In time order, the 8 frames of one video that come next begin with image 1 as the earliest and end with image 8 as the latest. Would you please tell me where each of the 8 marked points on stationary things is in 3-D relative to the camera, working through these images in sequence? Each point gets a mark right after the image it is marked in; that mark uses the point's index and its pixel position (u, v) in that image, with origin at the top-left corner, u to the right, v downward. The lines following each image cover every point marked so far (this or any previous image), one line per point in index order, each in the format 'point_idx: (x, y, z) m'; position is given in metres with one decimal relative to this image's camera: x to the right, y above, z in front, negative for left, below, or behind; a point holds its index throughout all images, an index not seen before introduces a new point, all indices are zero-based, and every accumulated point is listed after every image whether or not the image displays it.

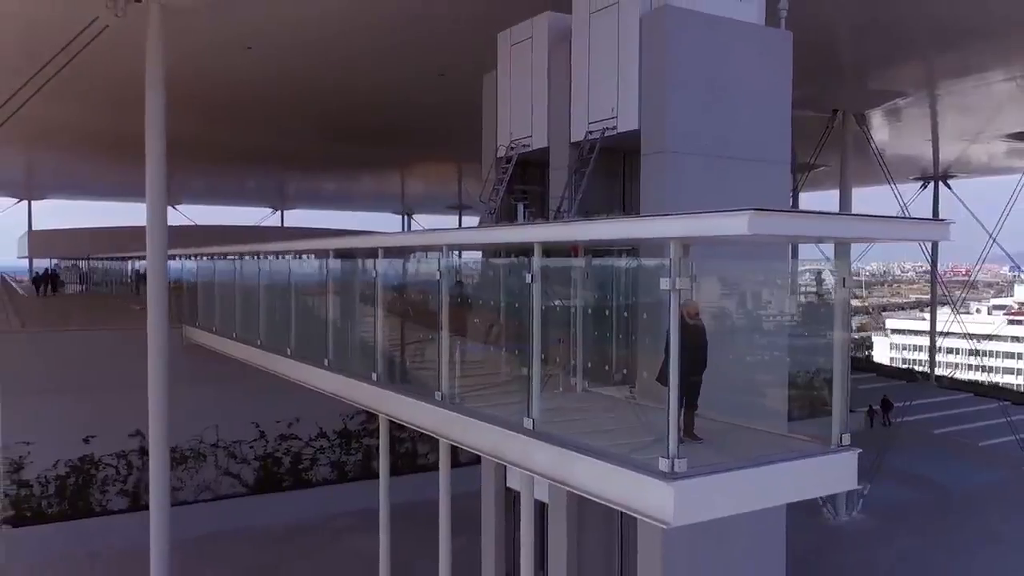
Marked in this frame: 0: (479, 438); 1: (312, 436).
0: (-0.2, -0.8, +4.4) m
1: (-2.8, -2.1, +10.4) m
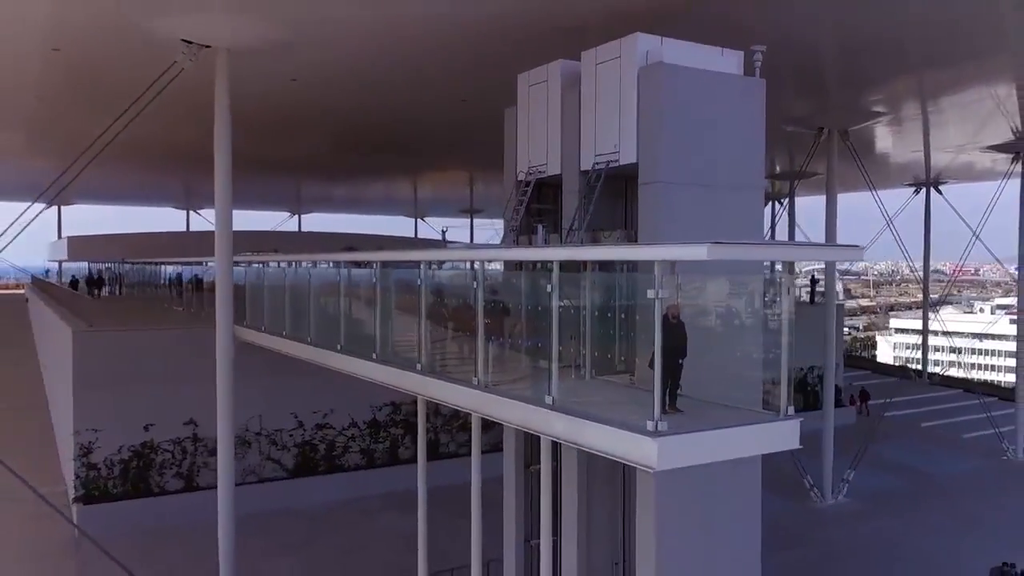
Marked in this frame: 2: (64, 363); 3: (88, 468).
0: (0.0, -0.9, +5.4) m
1: (-2.5, -2.1, +11.4) m
2: (-6.4, -1.0, +10.7) m
3: (-5.7, -2.4, +10.0) m
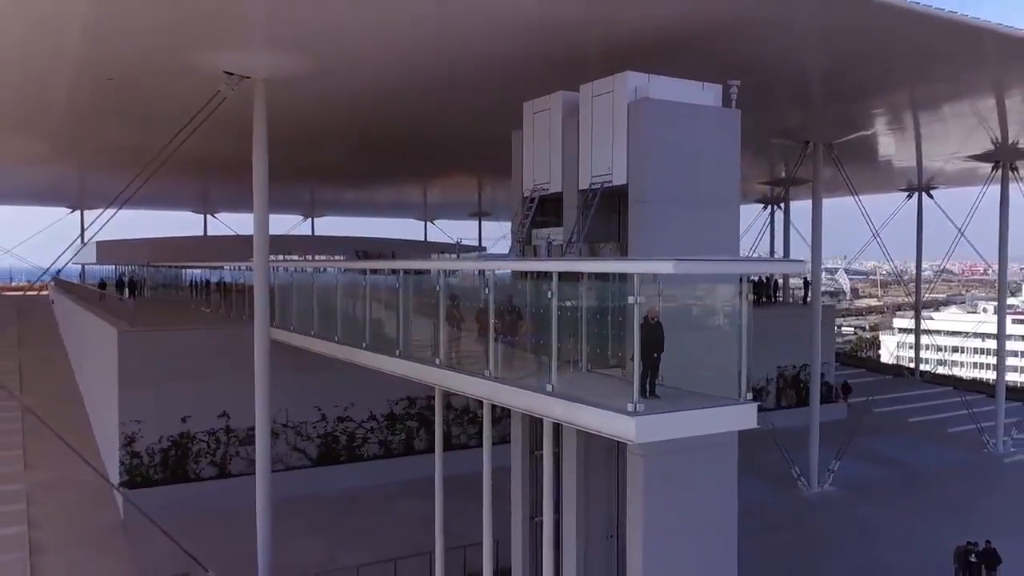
0: (0.0, -0.9, +6.3) m
1: (-2.4, -2.2, +12.4) m
2: (-6.3, -1.1, +11.6) m
3: (-5.6, -2.5, +11.0) m
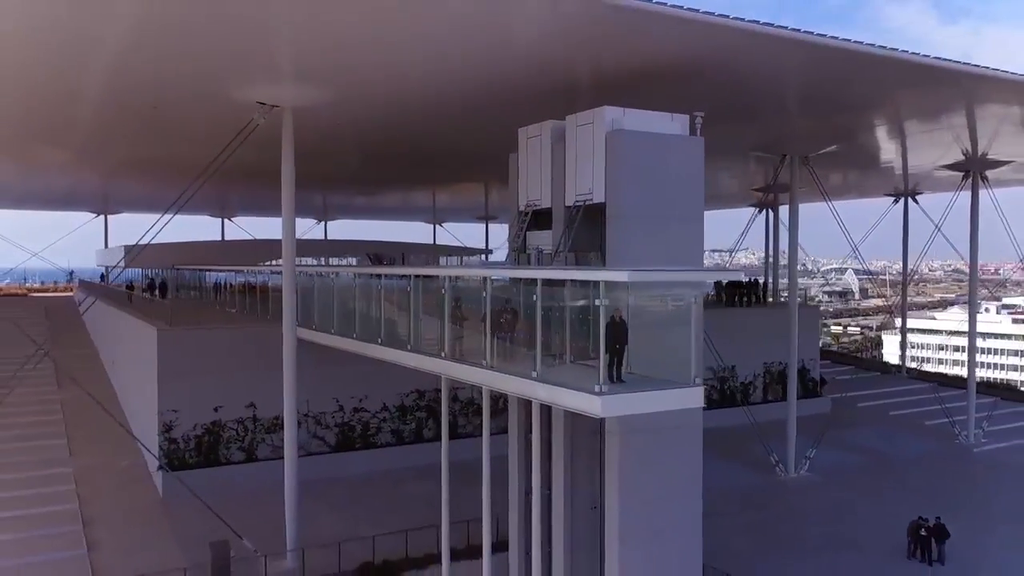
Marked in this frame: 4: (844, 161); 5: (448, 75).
0: (0.0, -1.0, +7.5) m
1: (-2.4, -2.2, +13.6) m
2: (-6.3, -1.1, +12.9) m
3: (-5.6, -2.5, +12.2) m
4: (+8.5, +3.3, +19.2) m
5: (-0.9, +2.9, +10.2) m
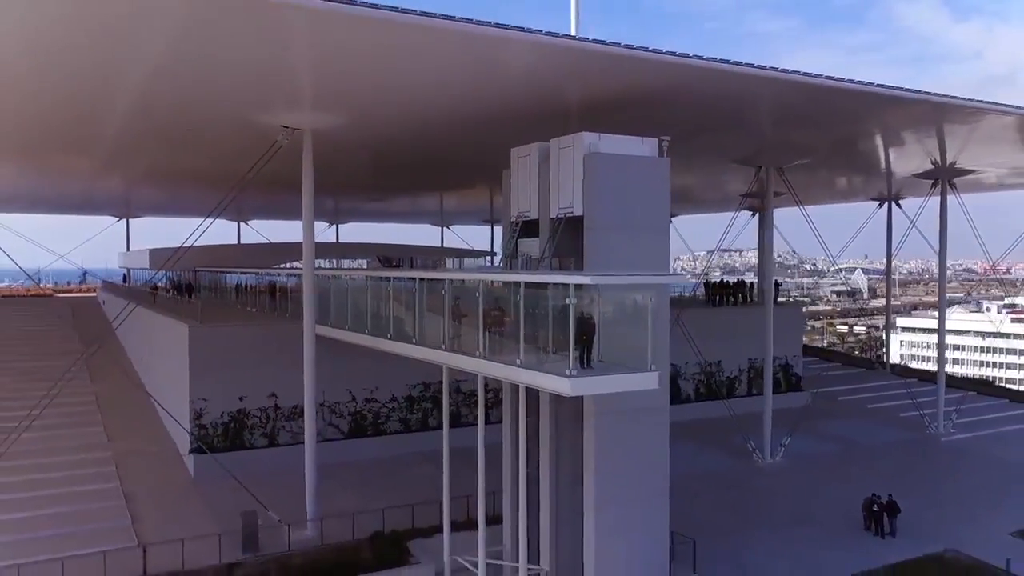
0: (-0.2, -1.0, +8.8) m
1: (-2.5, -2.2, +14.9) m
2: (-6.3, -1.2, +14.2) m
3: (-5.7, -2.5, +13.5) m
4: (+8.5, +3.3, +20.4) m
5: (-1.0, +2.9, +11.5) m
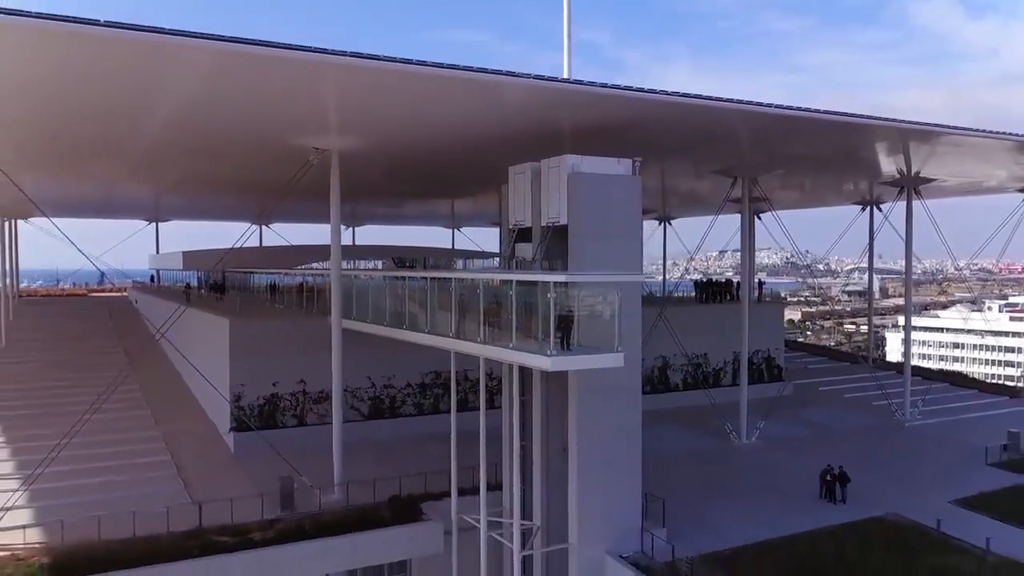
0: (-0.2, -1.0, +10.6) m
1: (-2.4, -2.2, +16.7) m
2: (-6.3, -1.1, +16.1) m
3: (-5.6, -2.5, +15.4) m
4: (+8.6, +3.3, +22.1) m
5: (-1.0, +2.9, +13.3) m
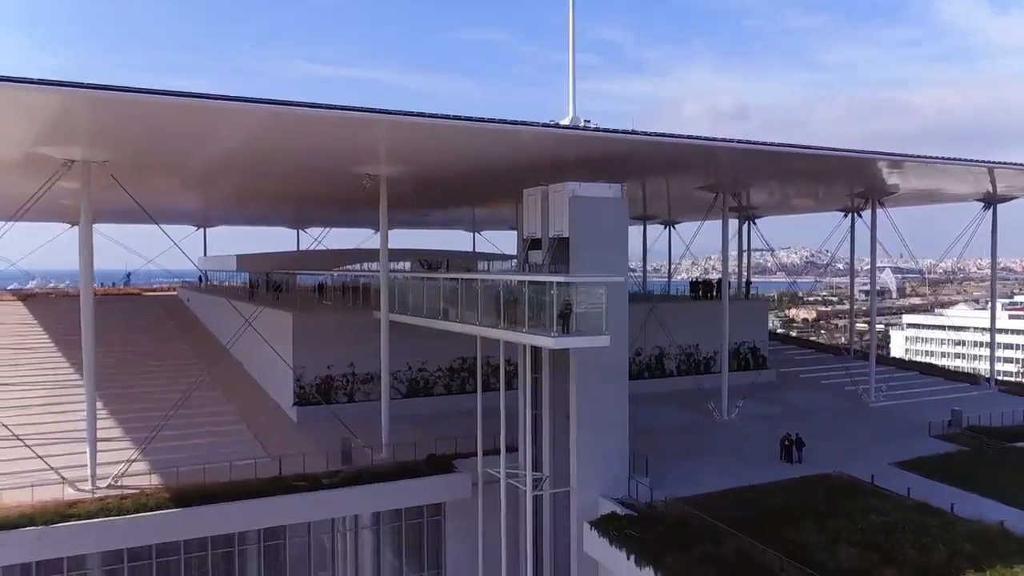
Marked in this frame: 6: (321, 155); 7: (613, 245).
0: (0.0, -0.9, +13.6) m
1: (-2.1, -2.2, +19.8) m
2: (-5.9, -1.1, +19.3) m
3: (-5.3, -2.5, +18.6) m
4: (+9.1, +3.3, +24.9) m
5: (-0.7, +2.9, +16.3) m
6: (-4.3, +3.0, +17.0) m
7: (+2.0, +0.8, +14.2) m
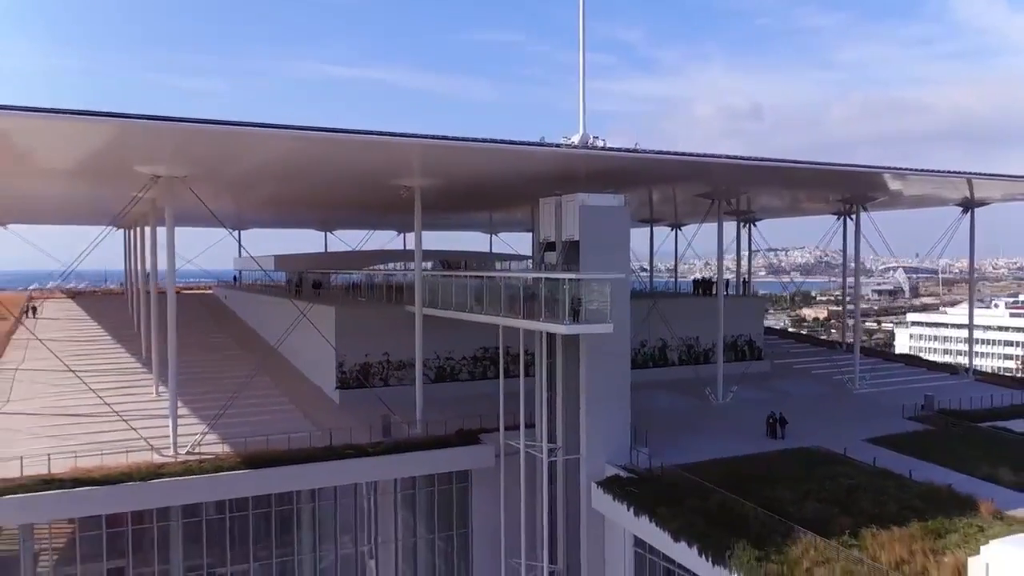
0: (+0.4, -0.8, +16.0) m
1: (-1.6, -2.1, +22.2) m
2: (-5.4, -1.0, +21.8) m
3: (-4.8, -2.4, +21.0) m
4: (+9.7, +3.4, +27.1) m
5: (-0.3, +3.0, +18.7) m
6: (-3.9, +3.1, +19.4) m
7: (+2.4, +0.9, +16.5) m
